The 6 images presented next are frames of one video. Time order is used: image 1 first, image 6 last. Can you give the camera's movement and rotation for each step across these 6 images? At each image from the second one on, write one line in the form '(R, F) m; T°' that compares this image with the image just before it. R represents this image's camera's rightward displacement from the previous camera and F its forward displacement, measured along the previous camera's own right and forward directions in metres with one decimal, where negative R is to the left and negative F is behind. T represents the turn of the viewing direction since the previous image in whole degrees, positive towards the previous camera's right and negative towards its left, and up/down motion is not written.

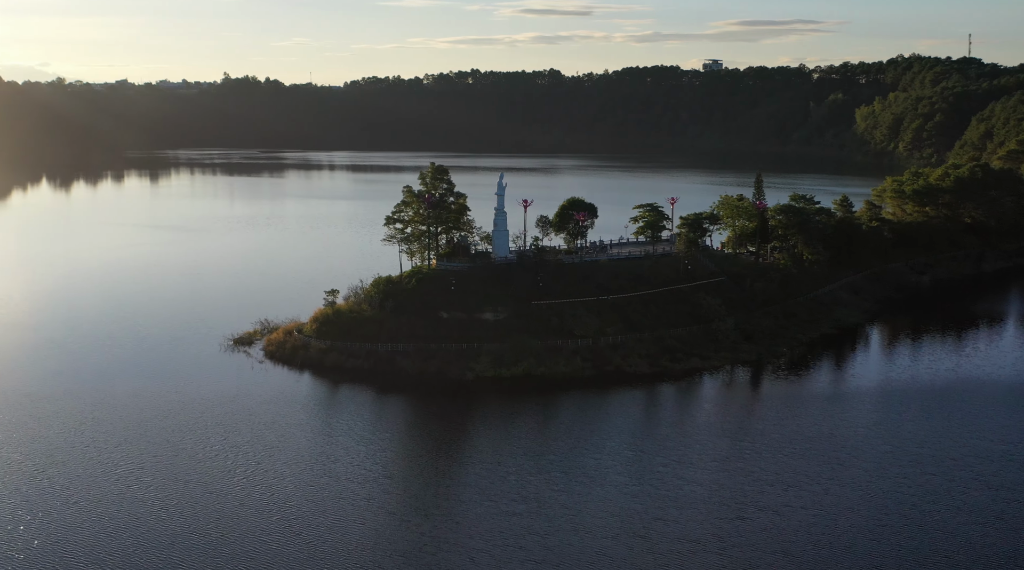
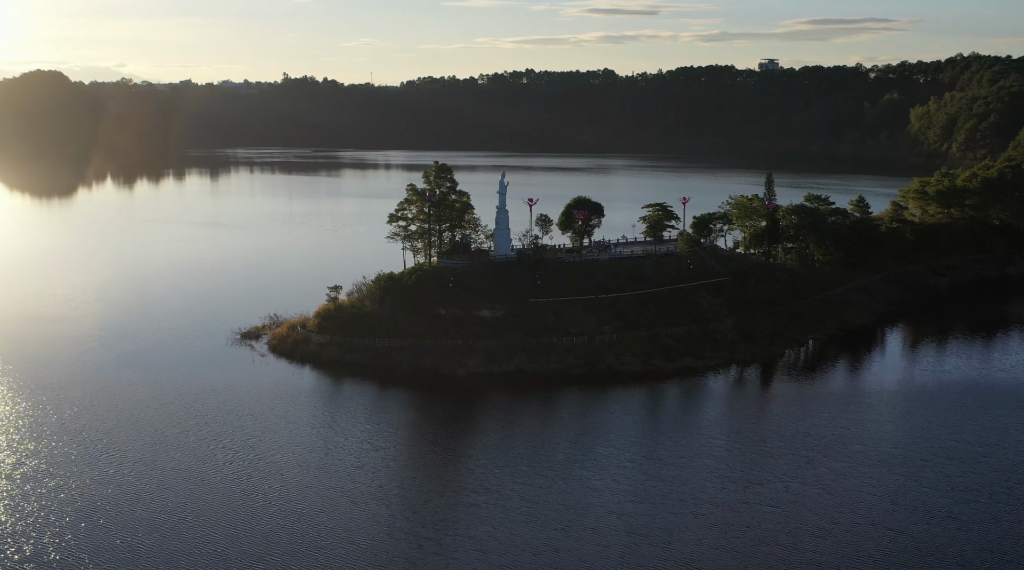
(+2.5, -0.5) m; -3°
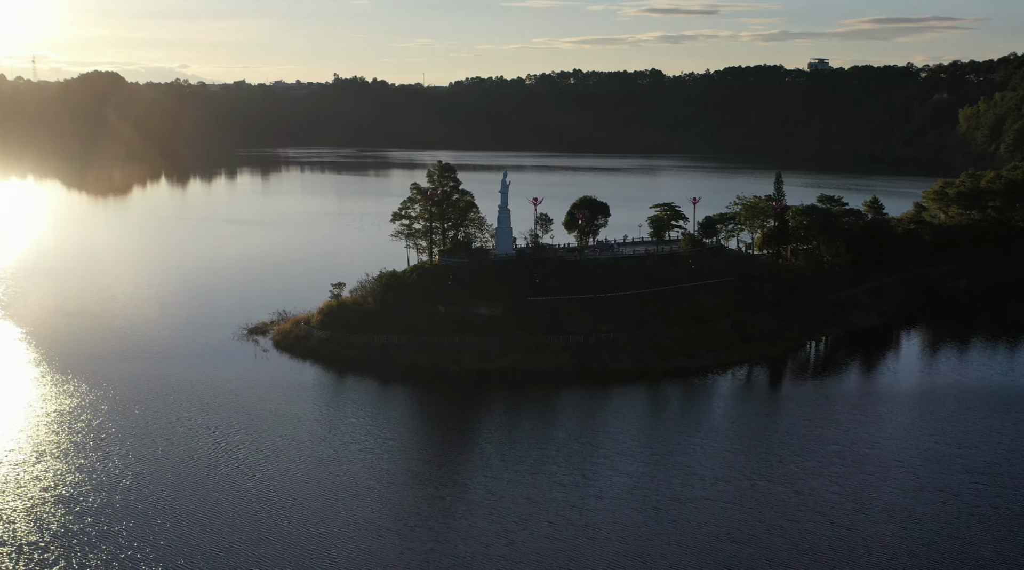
(+2.2, -0.5) m; -3°
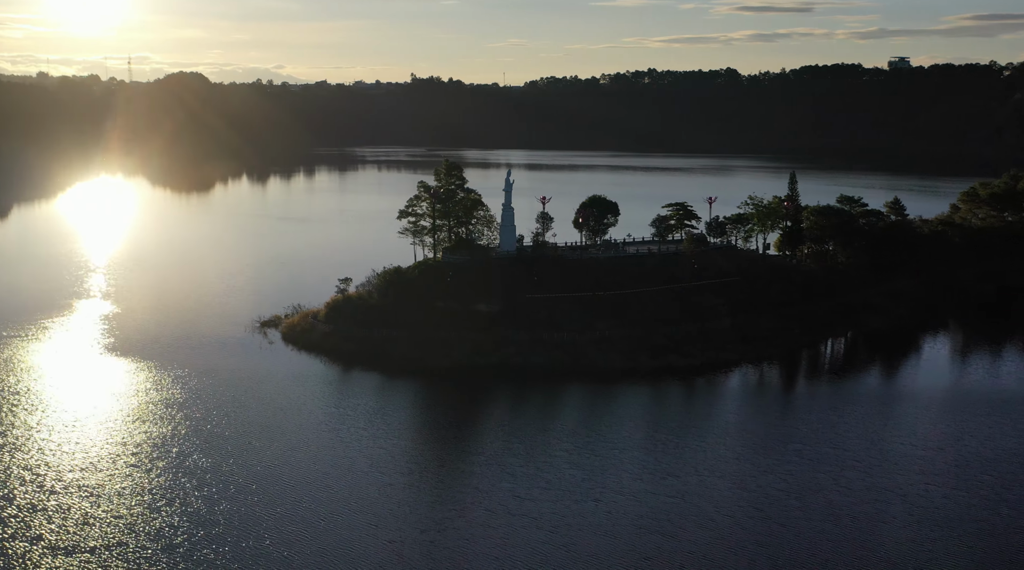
(+3.5, -0.7) m; -4°
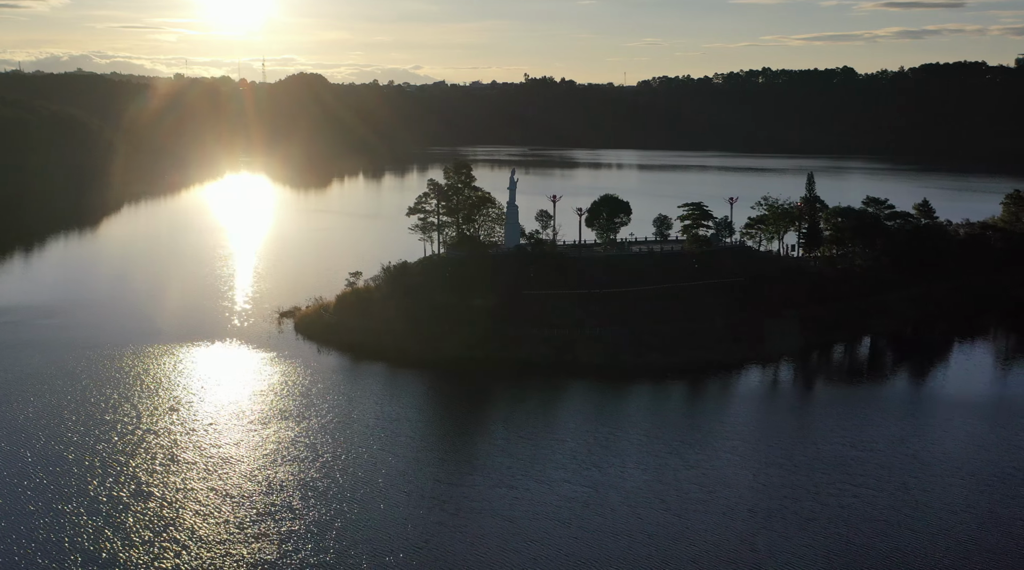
(+5.4, -0.9) m; -6°
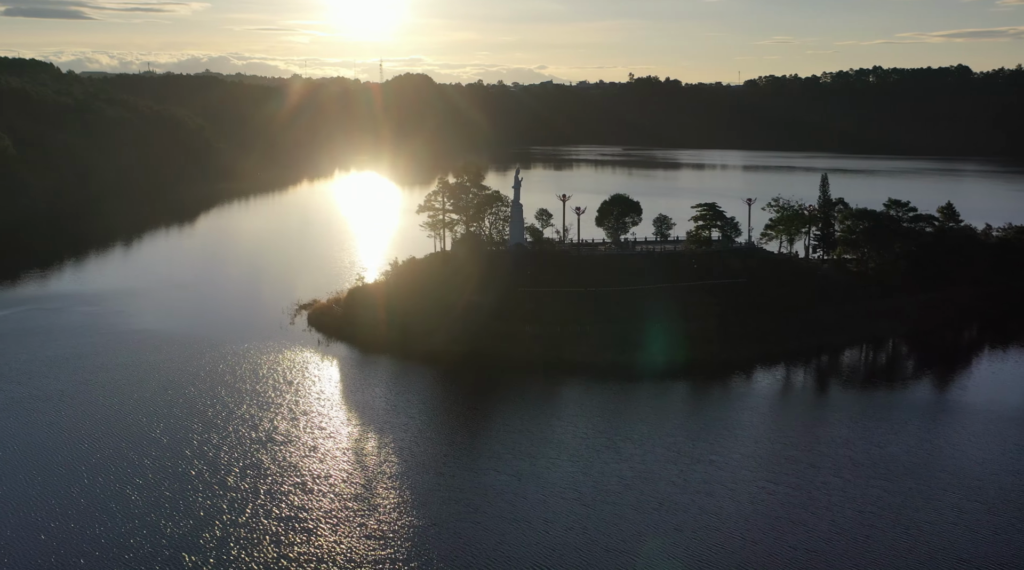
(+5.0, -0.9) m; -6°
